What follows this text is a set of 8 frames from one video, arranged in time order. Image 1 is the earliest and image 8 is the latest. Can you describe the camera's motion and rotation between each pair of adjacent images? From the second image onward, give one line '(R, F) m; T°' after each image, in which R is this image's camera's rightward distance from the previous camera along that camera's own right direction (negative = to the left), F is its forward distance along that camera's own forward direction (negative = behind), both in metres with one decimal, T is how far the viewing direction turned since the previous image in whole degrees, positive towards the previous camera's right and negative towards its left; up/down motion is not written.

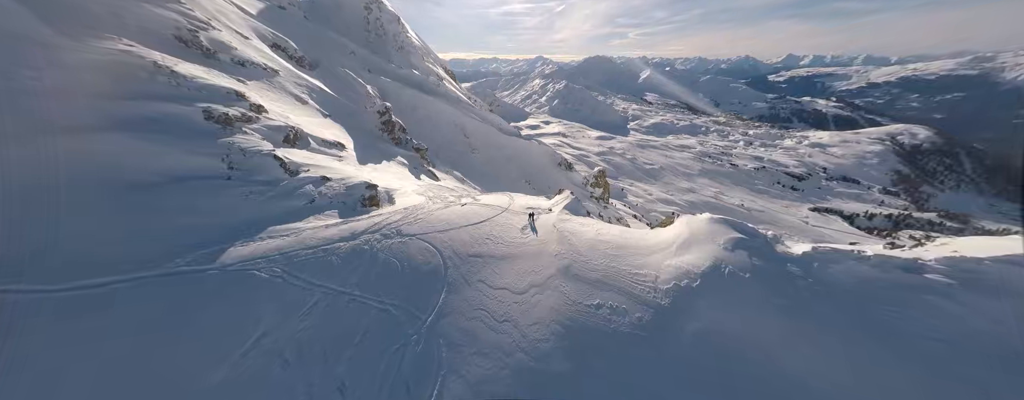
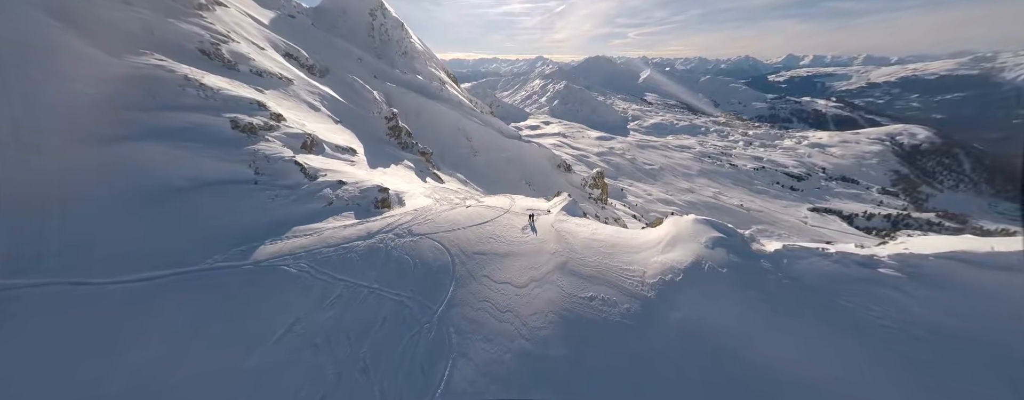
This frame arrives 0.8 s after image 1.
(-0.1, -0.9) m; 0°
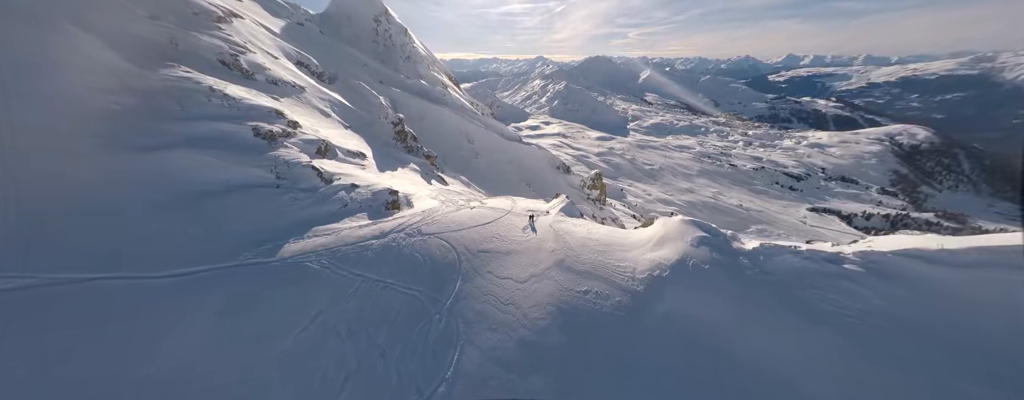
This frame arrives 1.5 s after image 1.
(-0.1, -0.9) m; 0°
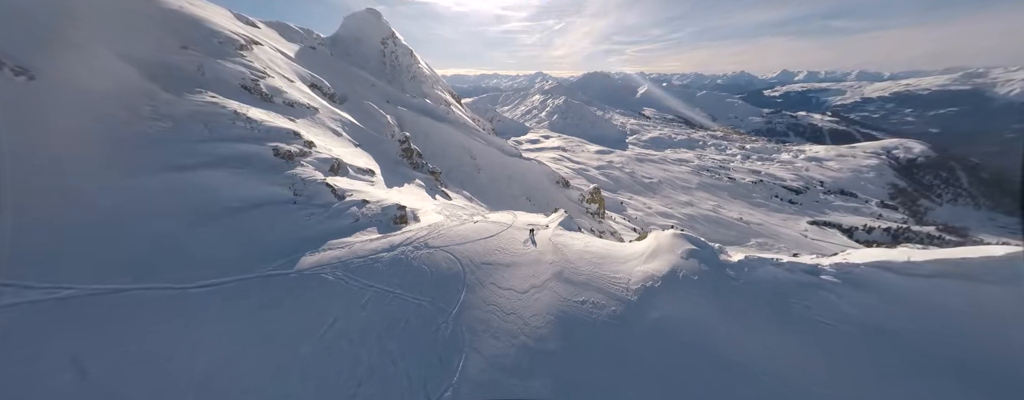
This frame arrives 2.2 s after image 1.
(-0.1, -0.8) m; 0°
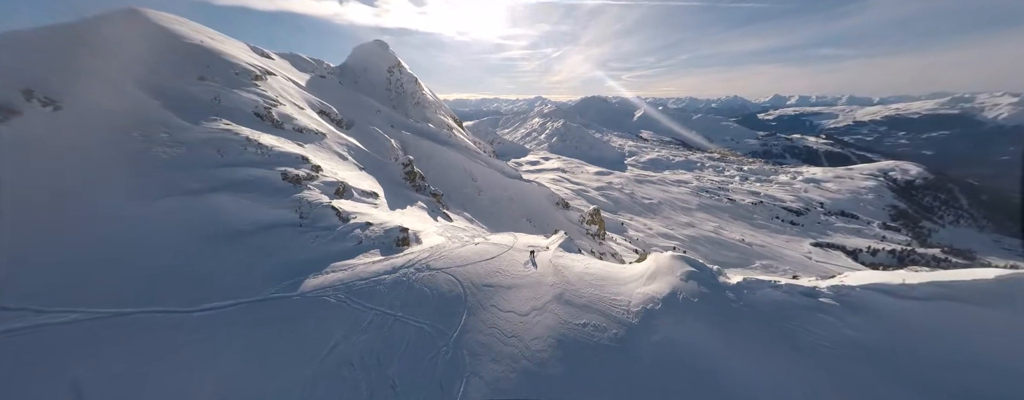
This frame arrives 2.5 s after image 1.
(0.0, -0.4) m; 0°
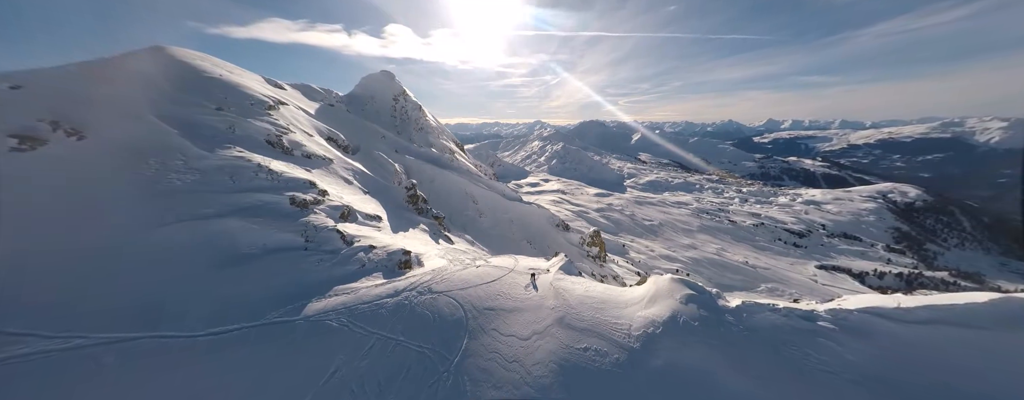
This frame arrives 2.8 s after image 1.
(-0.1, -0.5) m; 0°
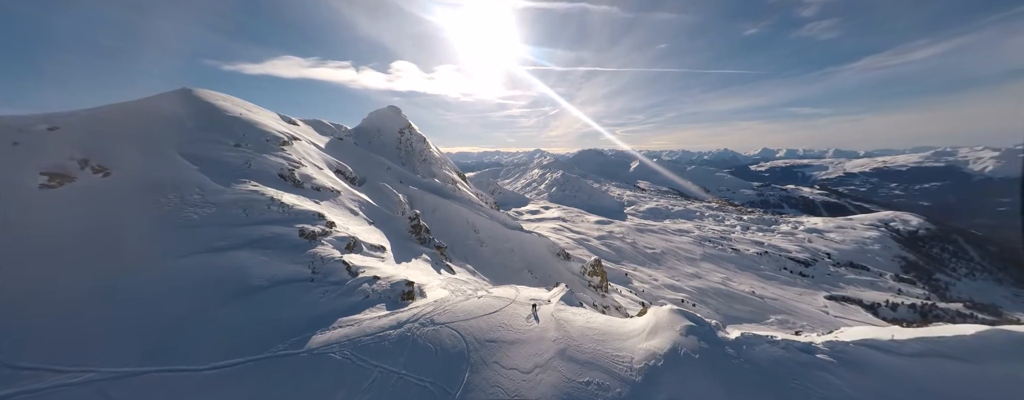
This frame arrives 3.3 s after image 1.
(-0.1, -0.7) m; 0°
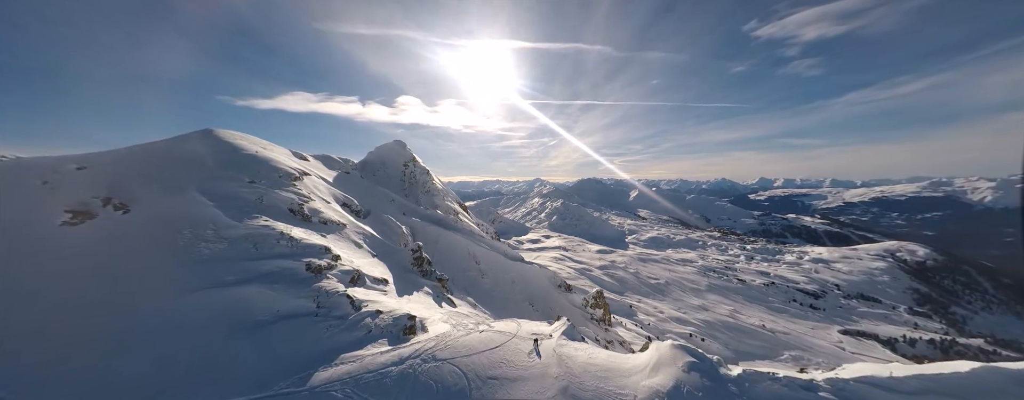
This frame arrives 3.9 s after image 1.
(-0.1, -0.8) m; 0°
